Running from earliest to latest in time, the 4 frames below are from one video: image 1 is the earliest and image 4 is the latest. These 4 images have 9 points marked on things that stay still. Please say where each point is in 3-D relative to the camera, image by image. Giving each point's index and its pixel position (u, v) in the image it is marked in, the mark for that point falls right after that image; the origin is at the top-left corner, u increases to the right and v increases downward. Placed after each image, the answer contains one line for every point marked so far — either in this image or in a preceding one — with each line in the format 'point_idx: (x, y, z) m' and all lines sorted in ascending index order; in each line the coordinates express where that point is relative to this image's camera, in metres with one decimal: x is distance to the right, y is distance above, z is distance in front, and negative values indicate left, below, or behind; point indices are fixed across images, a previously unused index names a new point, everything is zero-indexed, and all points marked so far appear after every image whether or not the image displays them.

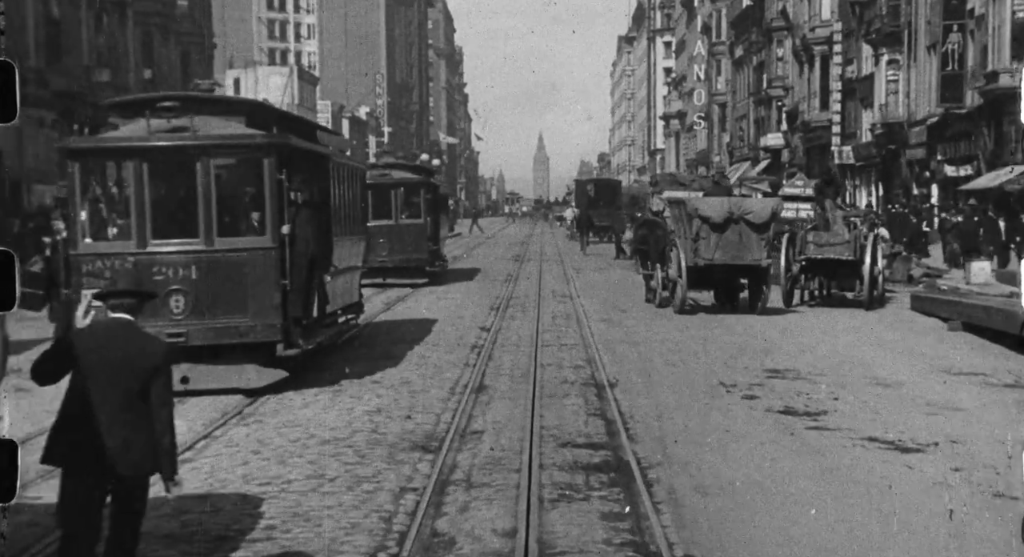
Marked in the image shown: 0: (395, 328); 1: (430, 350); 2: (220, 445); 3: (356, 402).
0: (-1.7, -0.8, +17.5) m
1: (-1.1, -1.0, +15.3) m
2: (-2.4, -1.4, +9.6) m
3: (-1.5, -1.2, +11.5) m
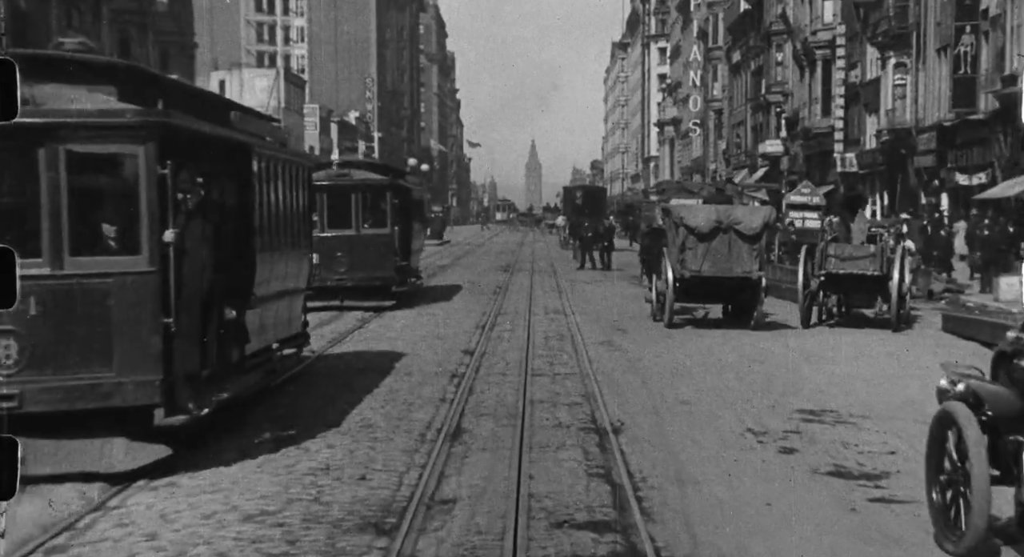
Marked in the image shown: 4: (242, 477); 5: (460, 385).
0: (-1.9, -1.0, +15.3) m
1: (-1.3, -1.2, +13.1) m
2: (-2.6, -1.6, +7.3) m
3: (-1.7, -1.4, +9.2) m
4: (-2.0, -1.5, +8.5) m
5: (-0.6, -1.2, +13.2) m
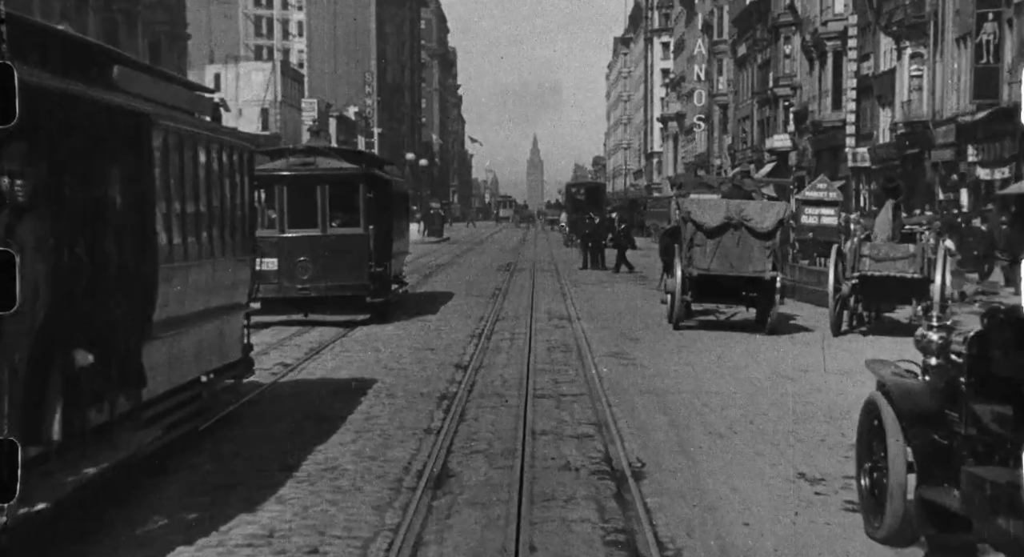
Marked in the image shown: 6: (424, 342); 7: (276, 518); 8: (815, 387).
0: (-1.9, -1.1, +13.3) m
1: (-1.3, -1.3, +11.2) m
2: (-2.6, -1.6, +5.4) m
3: (-1.7, -1.5, +7.3) m
4: (-2.0, -1.6, +6.6) m
5: (-0.6, -1.3, +11.3) m
6: (-1.2, -0.9, +16.2) m
7: (-1.5, -1.5, +7.3) m
8: (+3.4, -1.2, +12.6) m
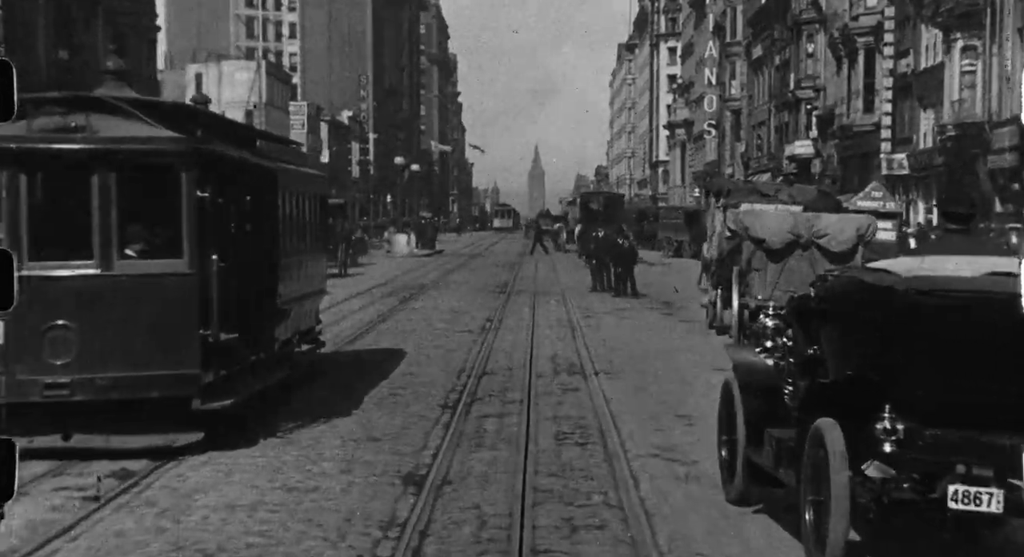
0: (-2.0, -1.5, +7.6) m
1: (-1.4, -1.7, +5.5) m
2: (-2.7, -2.0, -0.3) m
3: (-1.8, -1.9, +1.6) m
4: (-2.1, -1.9, +0.9) m
5: (-0.7, -1.7, +5.6) m
6: (-1.3, -1.3, +10.5) m
7: (-1.6, -1.9, +1.6) m
8: (+3.3, -1.7, +6.9) m
